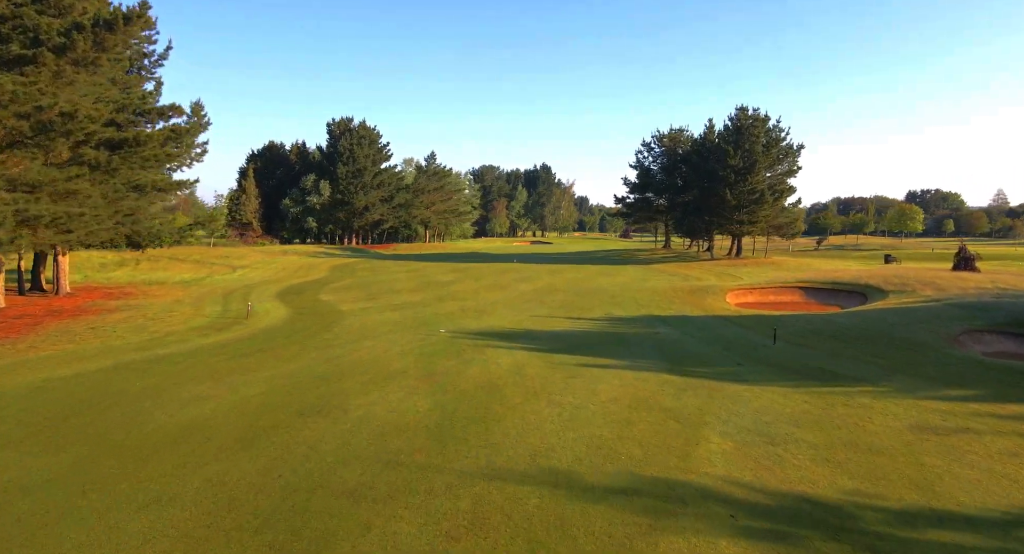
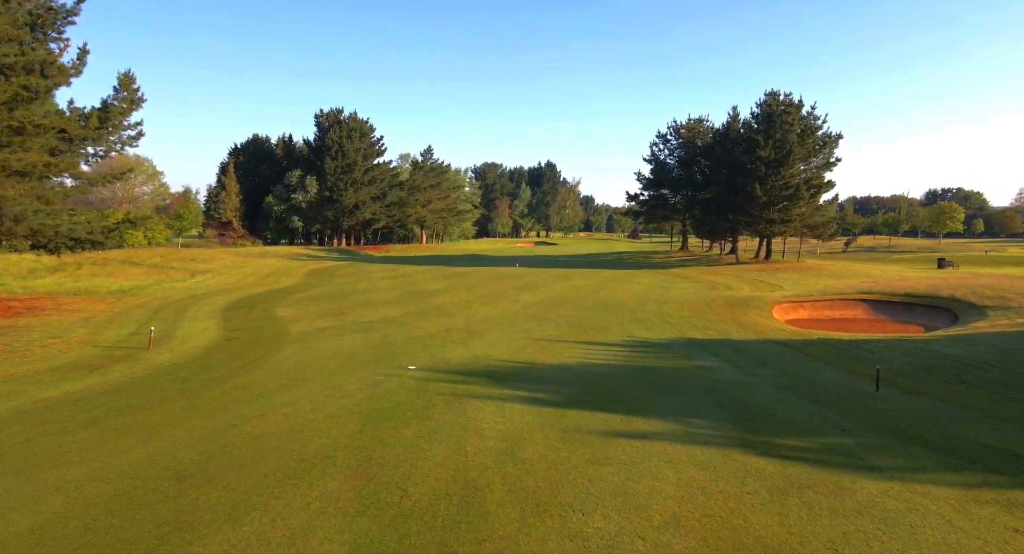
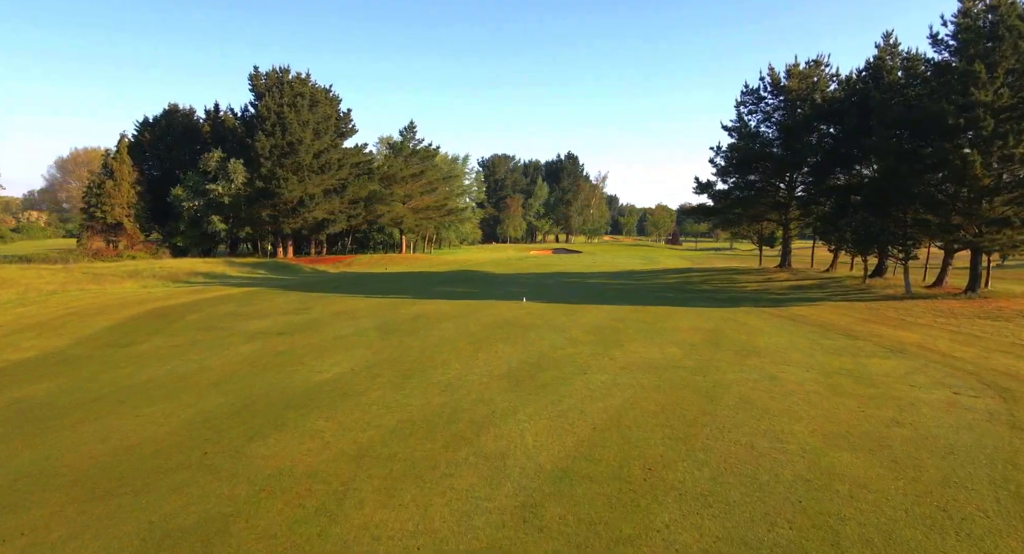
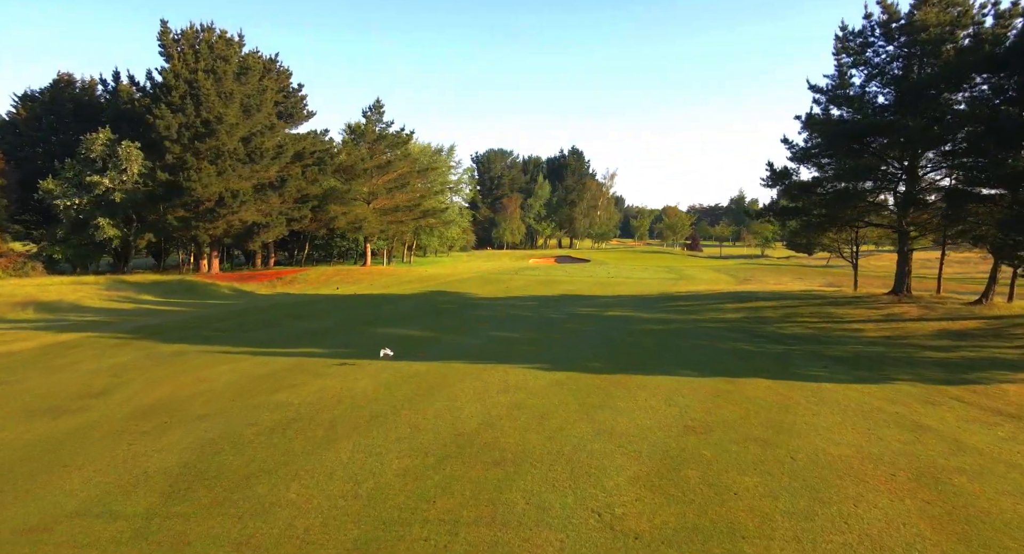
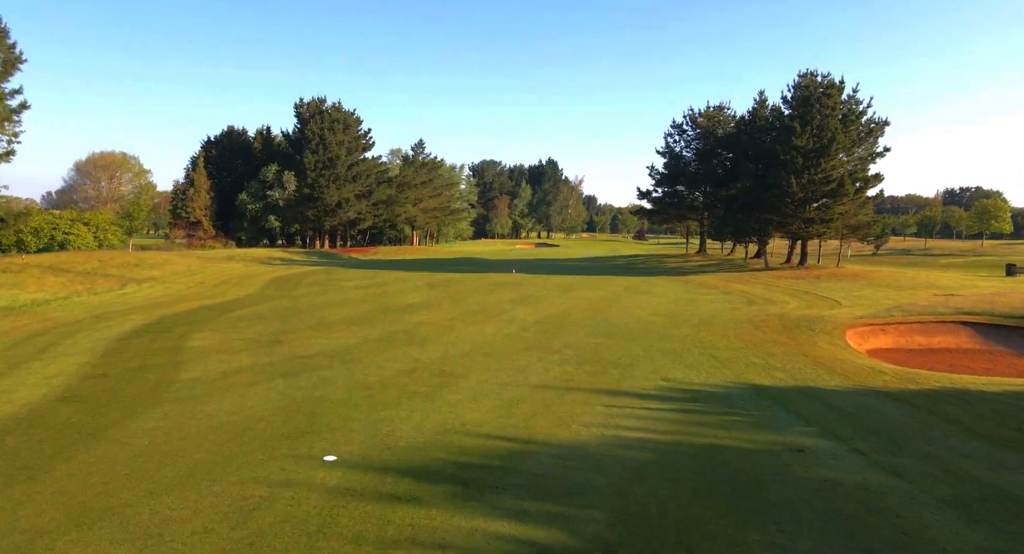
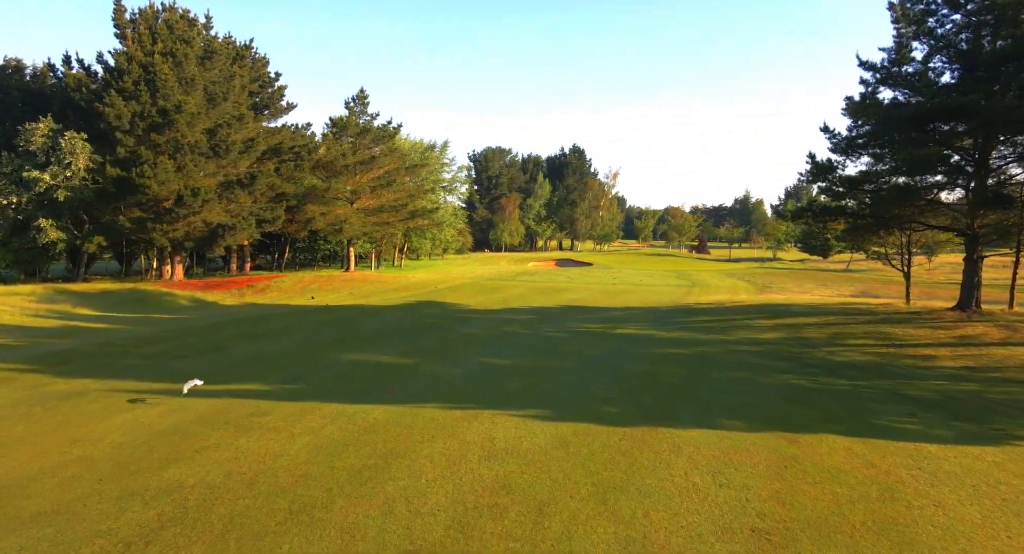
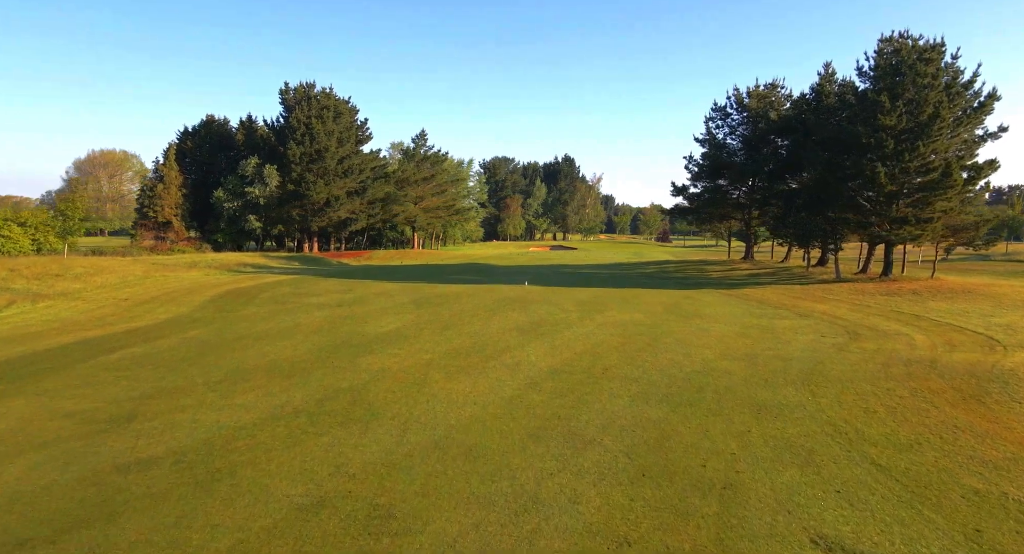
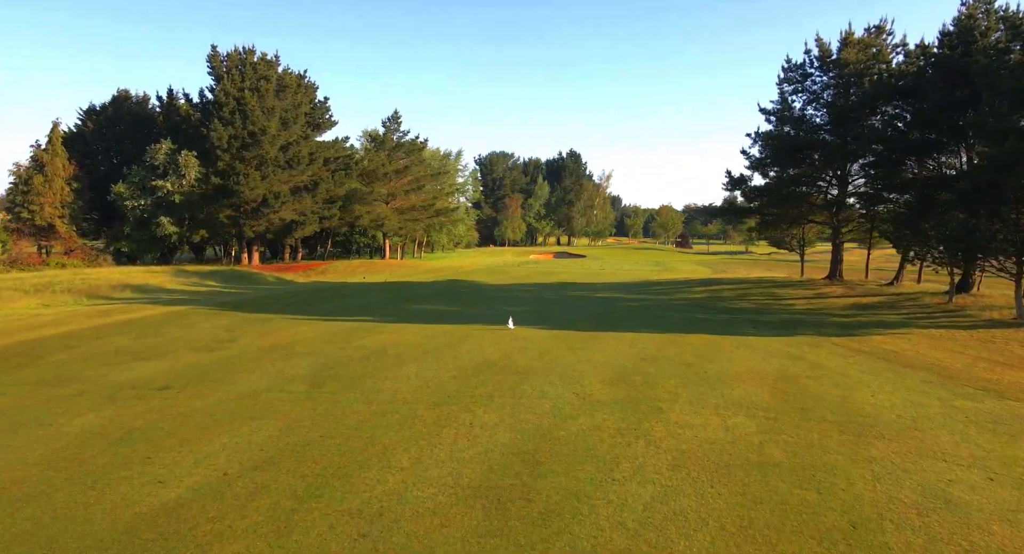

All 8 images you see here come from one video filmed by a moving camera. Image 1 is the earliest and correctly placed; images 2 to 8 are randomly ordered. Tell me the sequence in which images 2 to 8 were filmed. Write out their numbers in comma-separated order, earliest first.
2, 5, 7, 3, 8, 4, 6
